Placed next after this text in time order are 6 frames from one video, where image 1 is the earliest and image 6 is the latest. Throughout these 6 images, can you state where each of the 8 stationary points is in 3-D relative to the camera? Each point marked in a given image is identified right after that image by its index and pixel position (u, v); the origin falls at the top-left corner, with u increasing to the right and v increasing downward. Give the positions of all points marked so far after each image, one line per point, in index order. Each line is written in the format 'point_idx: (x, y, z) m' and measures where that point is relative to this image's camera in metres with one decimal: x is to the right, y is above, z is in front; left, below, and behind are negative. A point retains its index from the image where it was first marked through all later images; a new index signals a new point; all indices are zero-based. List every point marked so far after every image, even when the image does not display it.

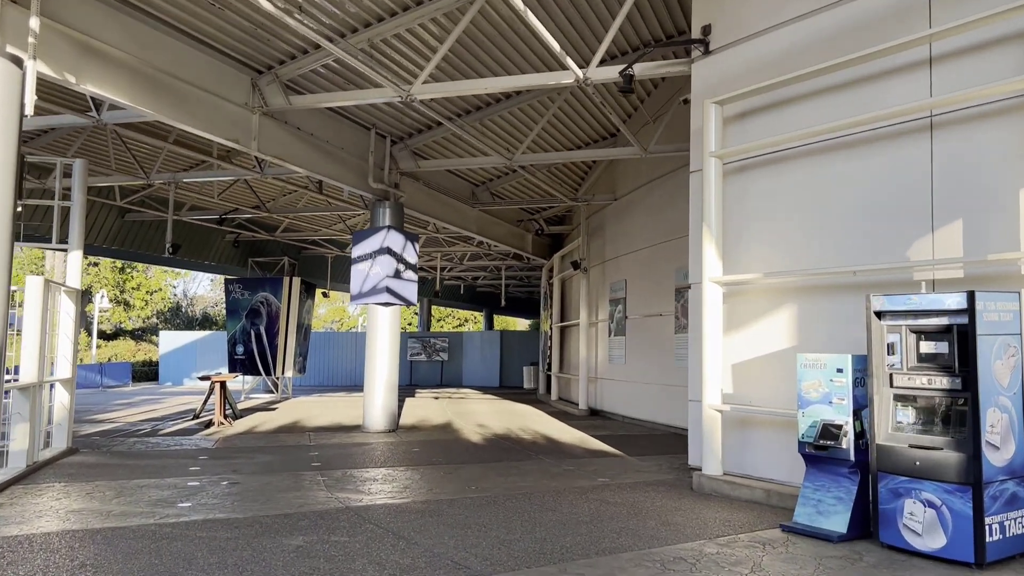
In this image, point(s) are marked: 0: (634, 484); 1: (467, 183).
0: (+1.0, -1.7, +7.3) m
1: (-0.8, +1.9, +15.5) m
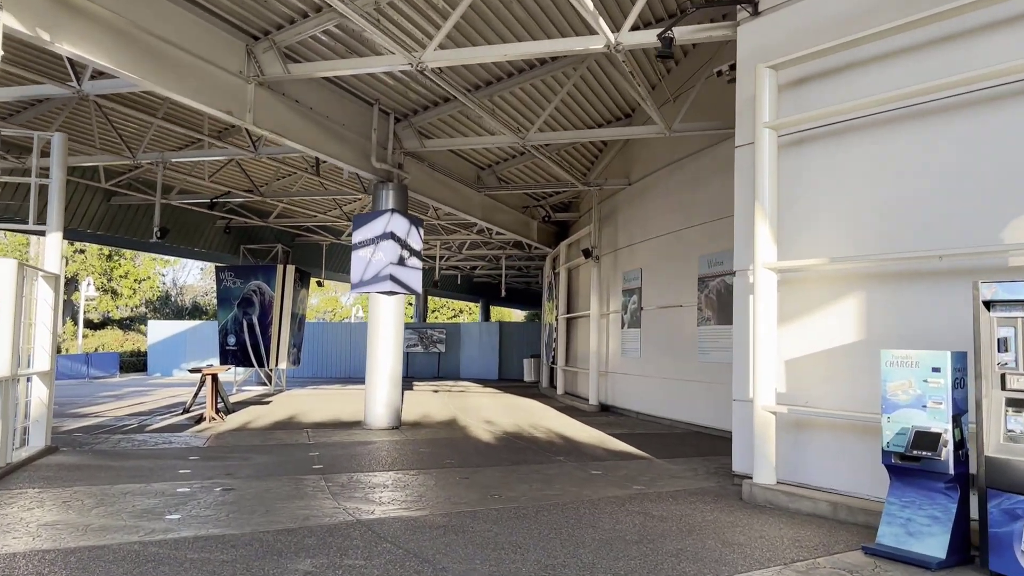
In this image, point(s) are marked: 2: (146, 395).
0: (+1.2, -1.6, +6.5) m
1: (-0.7, +2.1, +14.7) m
2: (-8.4, -2.5, +19.9) m
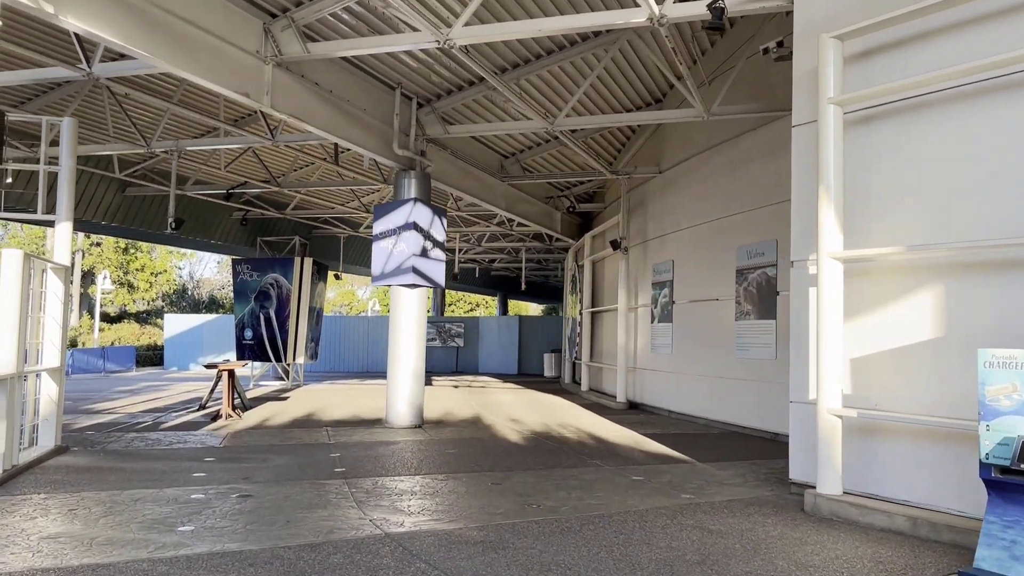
0: (+1.5, -1.5, +6.0) m
1: (-0.2, +2.2, +14.2) m
2: (-7.9, -2.3, +19.5) m
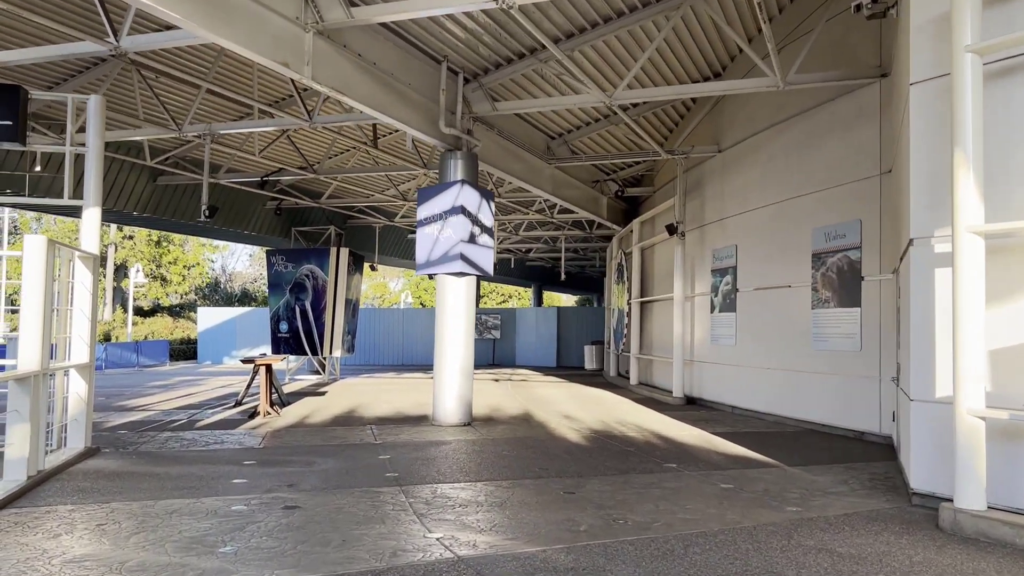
0: (+2.0, -1.4, +5.2) m
1: (+0.5, +2.4, +13.4) m
2: (-6.9, -2.1, +19.0) m
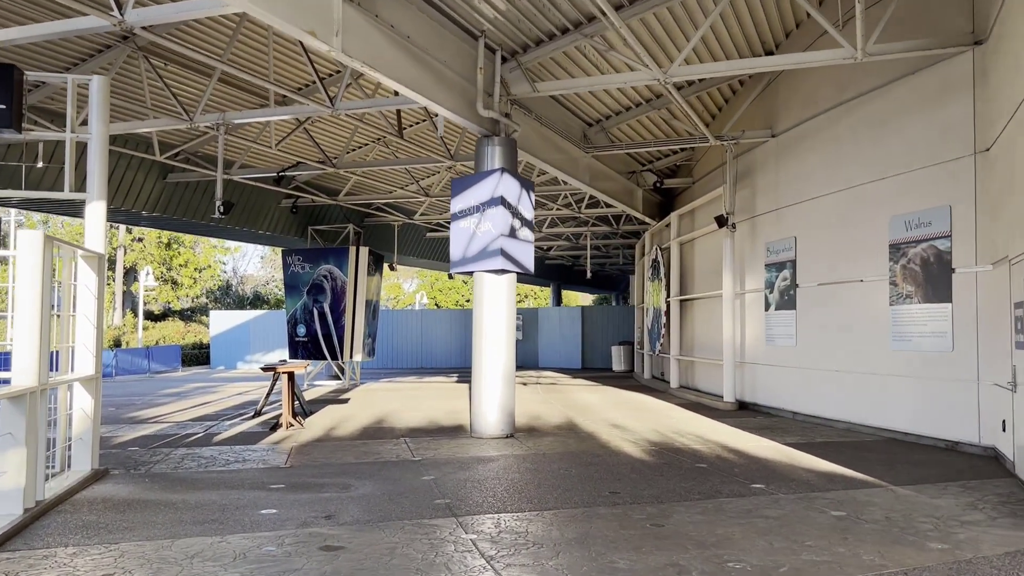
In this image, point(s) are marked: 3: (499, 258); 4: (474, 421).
0: (+2.5, -1.3, +4.3) m
1: (+1.0, +2.4, +12.5) m
2: (-6.3, -2.2, +18.2) m
3: (-0.1, +0.3, +9.3) m
4: (-0.4, -1.5, +9.7) m
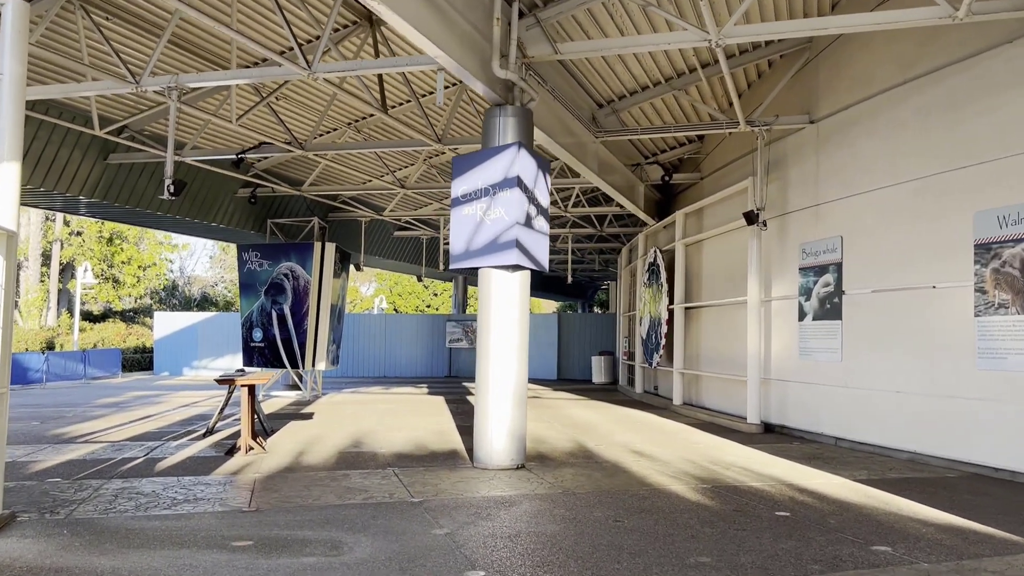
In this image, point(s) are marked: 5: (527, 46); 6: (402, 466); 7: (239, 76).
0: (+2.9, -1.3, +2.8) m
1: (+1.0, +2.4, +10.9) m
2: (-6.7, -2.2, +16.2) m
3: (0.0, +0.3, +7.7) m
4: (-0.3, -1.5, +8.0) m
5: (+0.1, +2.3, +8.2) m
6: (-1.0, -1.7, +8.1) m
7: (-3.0, +2.3, +9.5) m
